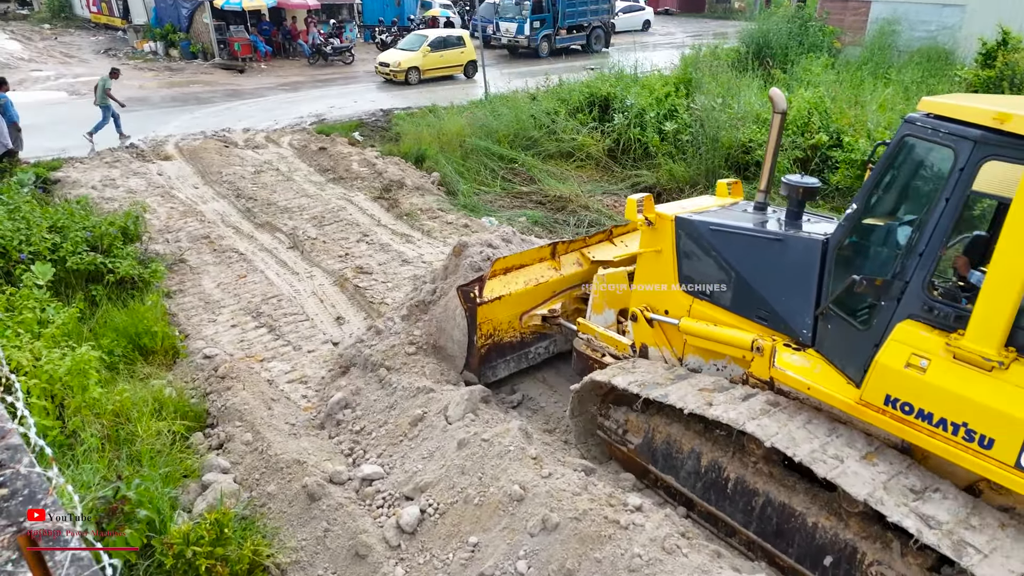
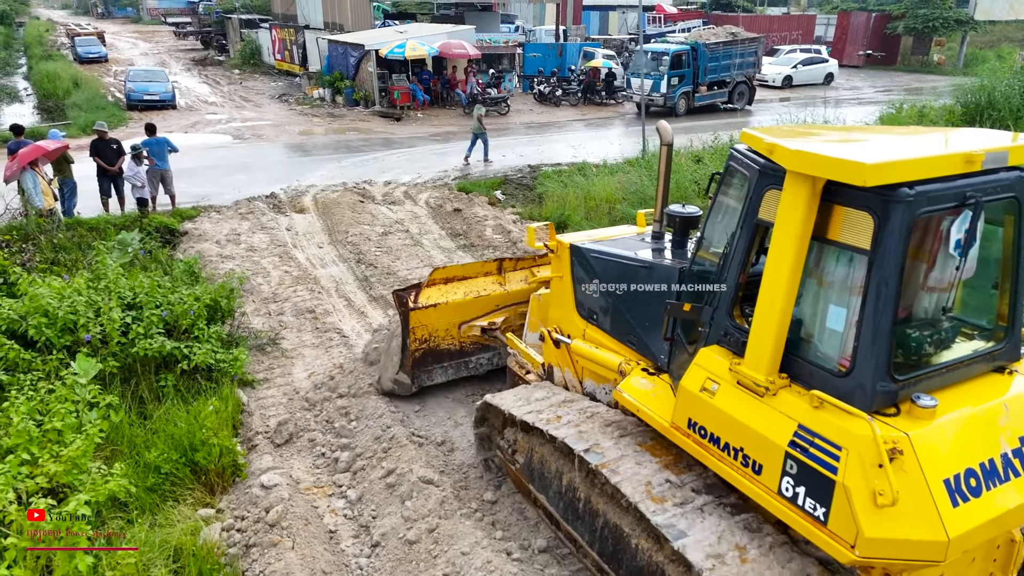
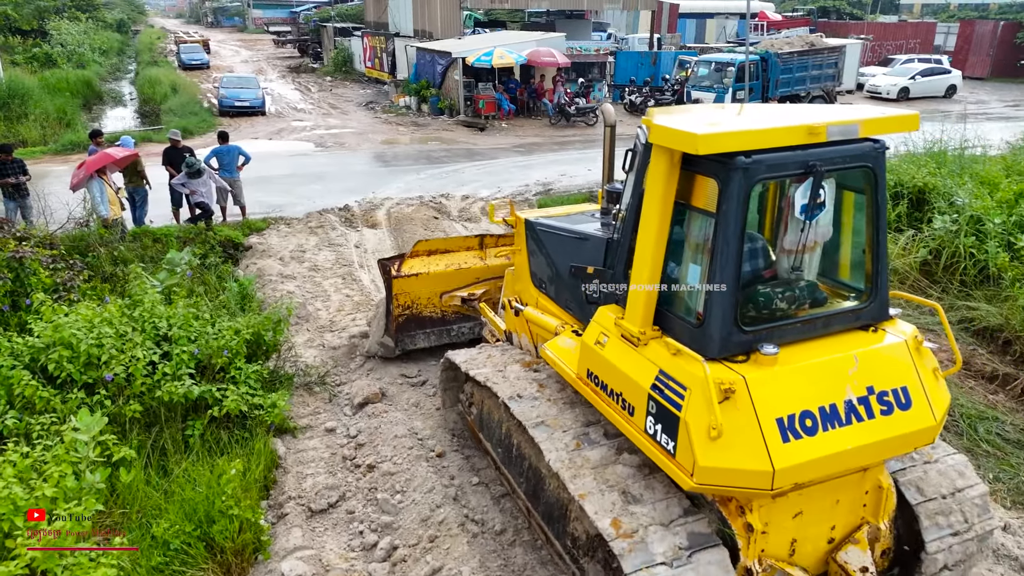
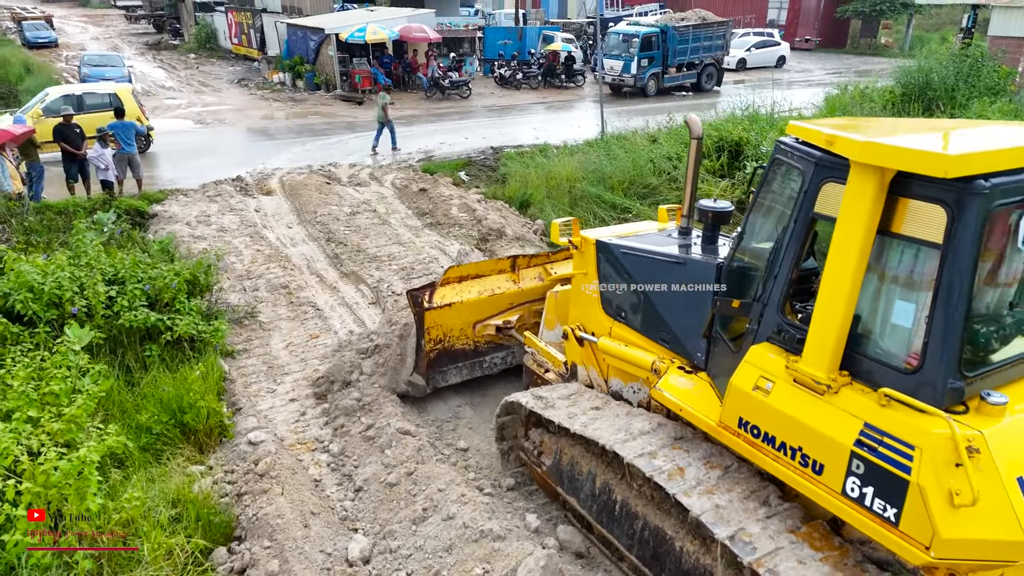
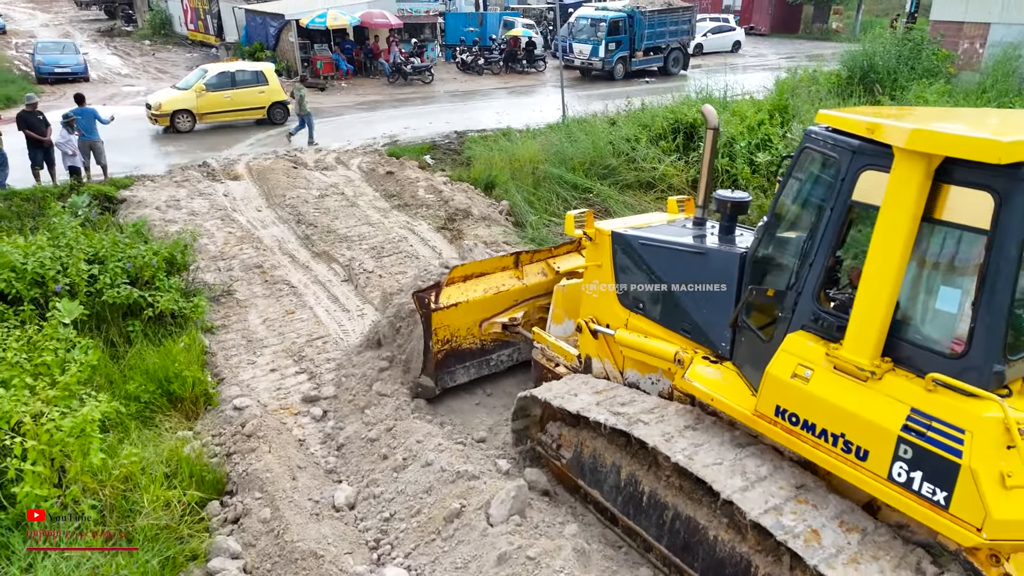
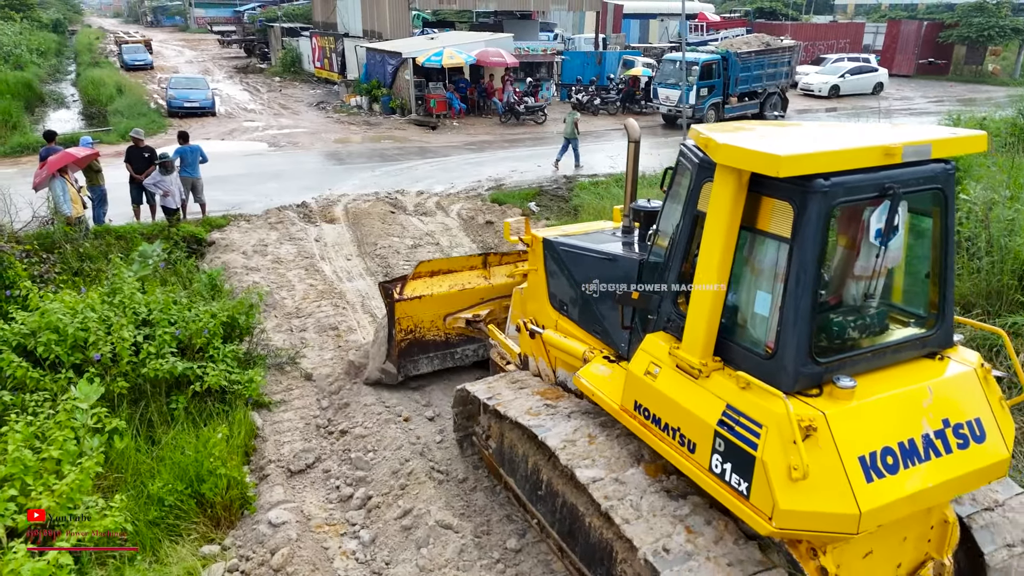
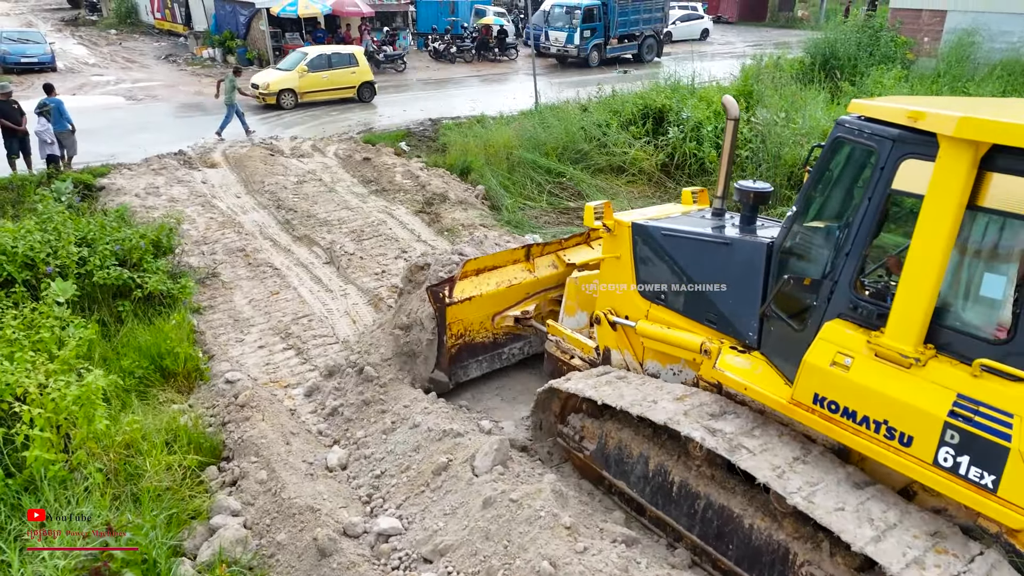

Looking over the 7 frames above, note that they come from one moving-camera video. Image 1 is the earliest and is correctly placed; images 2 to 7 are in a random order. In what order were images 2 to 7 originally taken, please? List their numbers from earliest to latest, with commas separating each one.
7, 5, 4, 2, 6, 3
